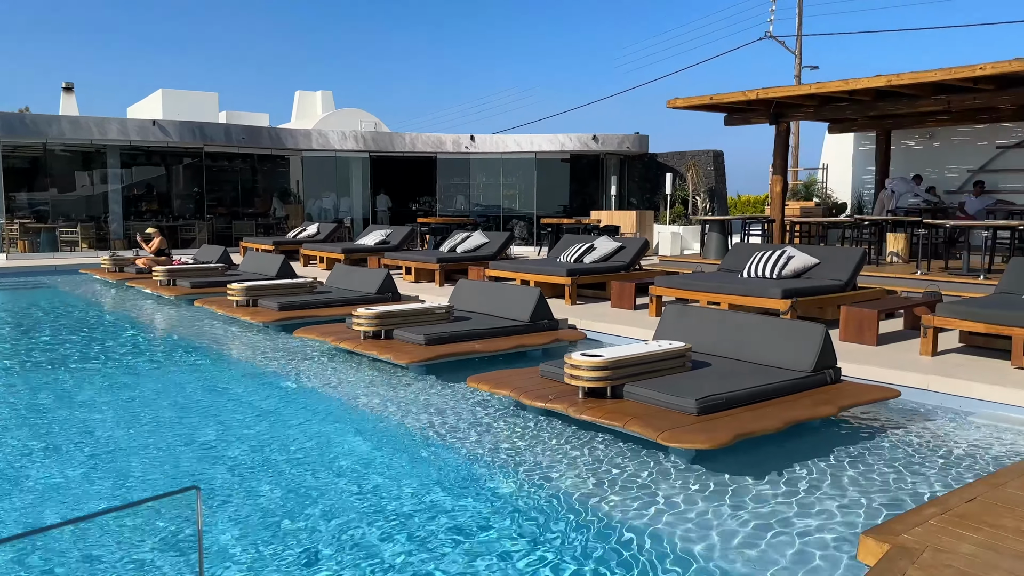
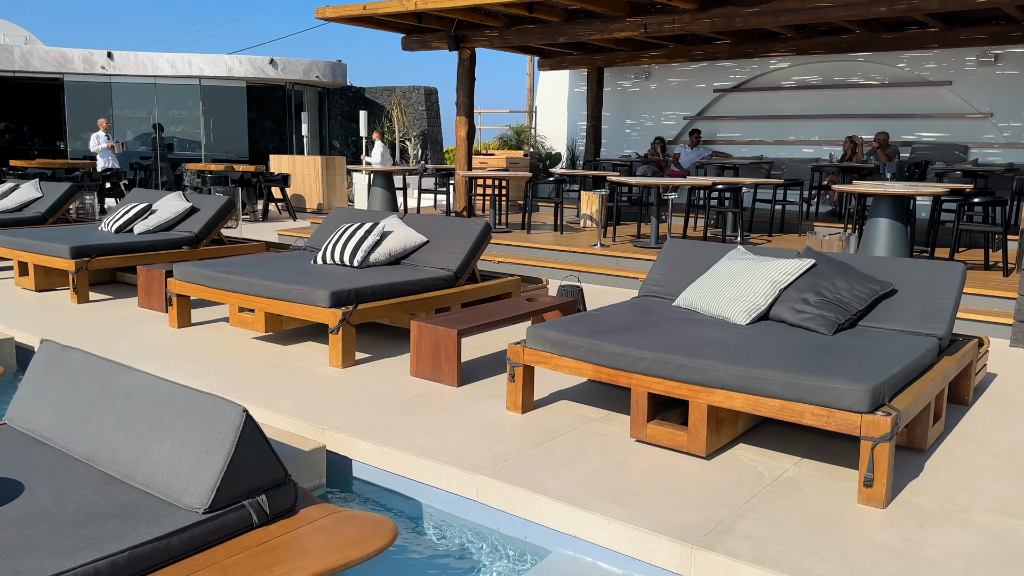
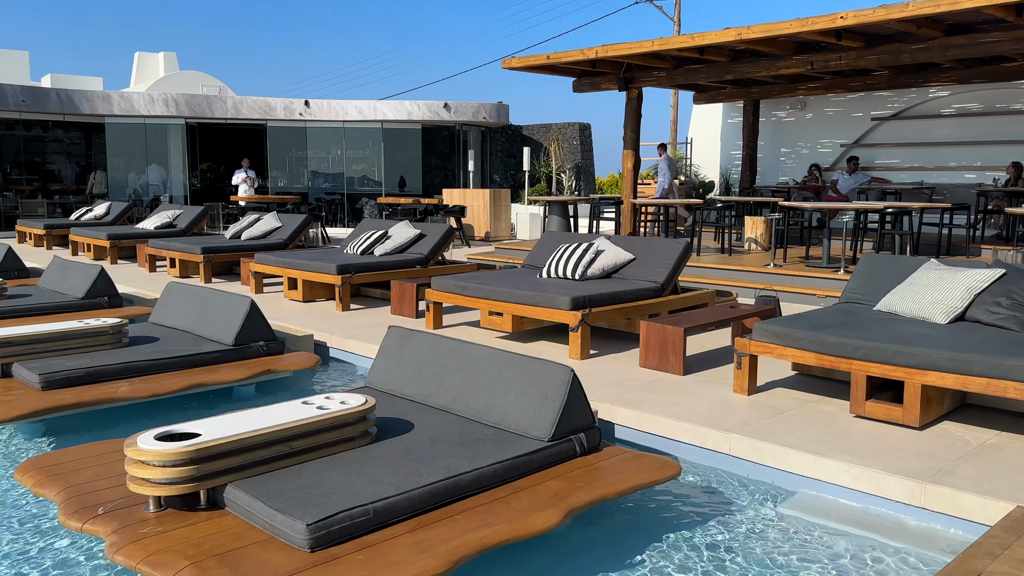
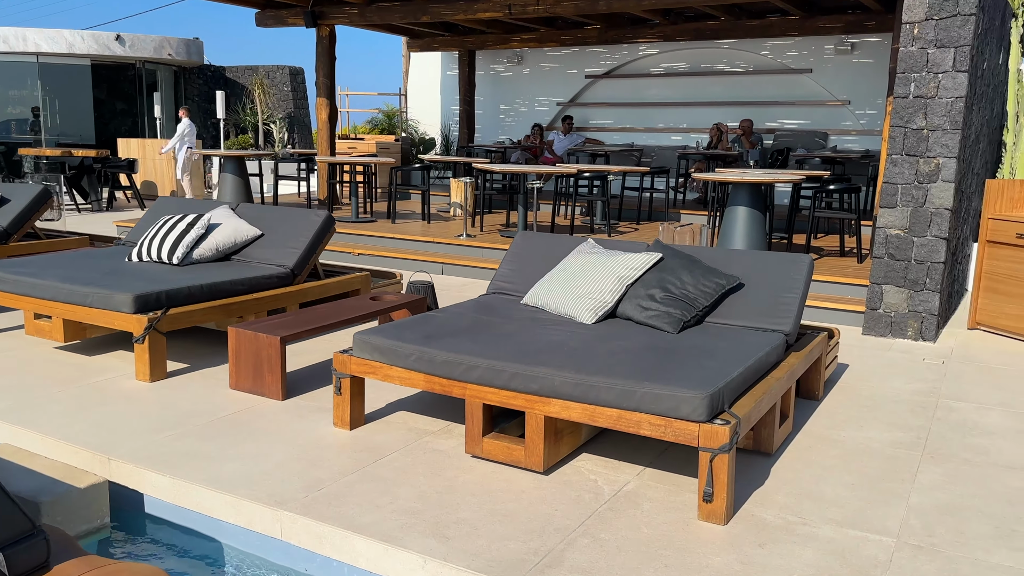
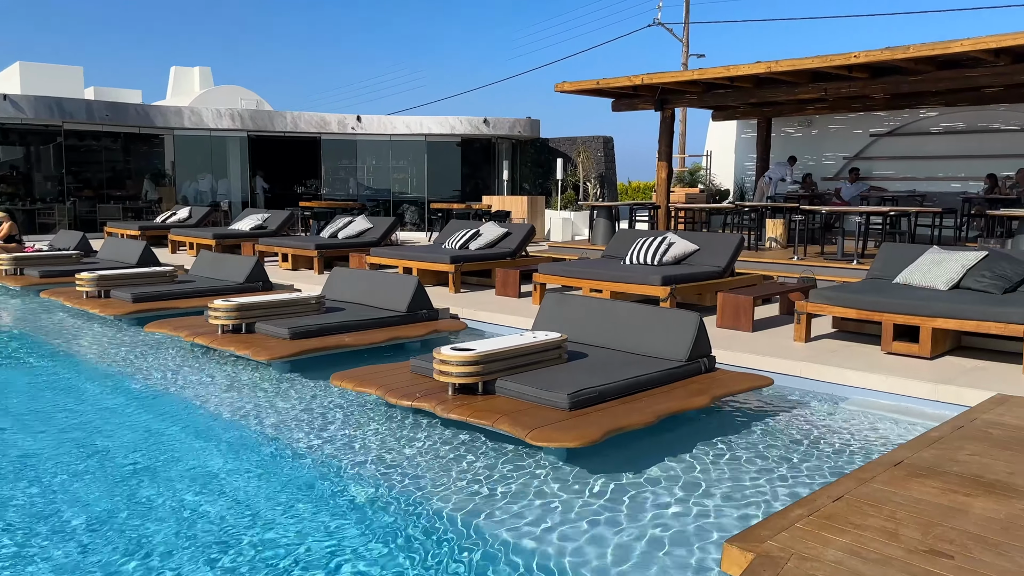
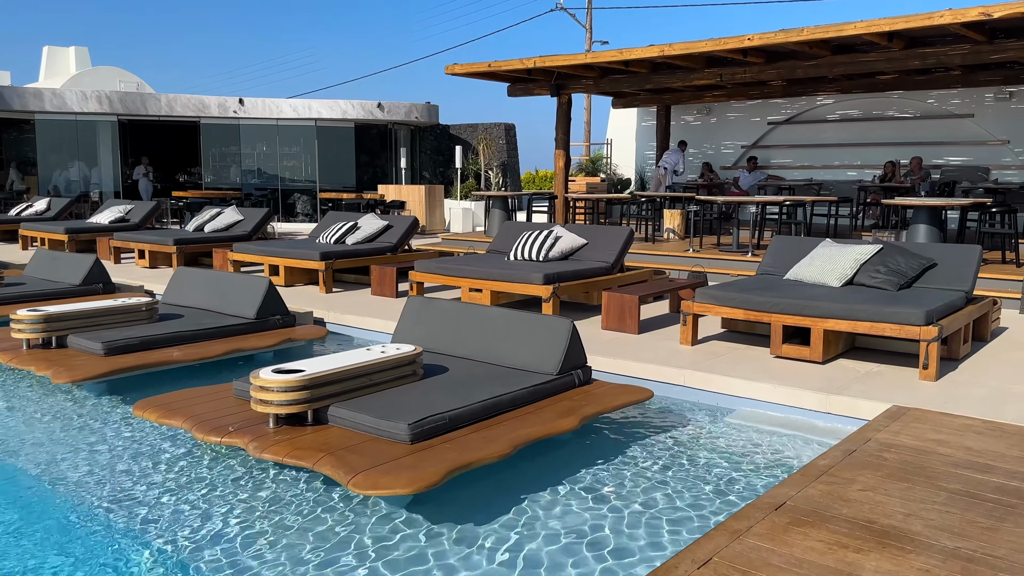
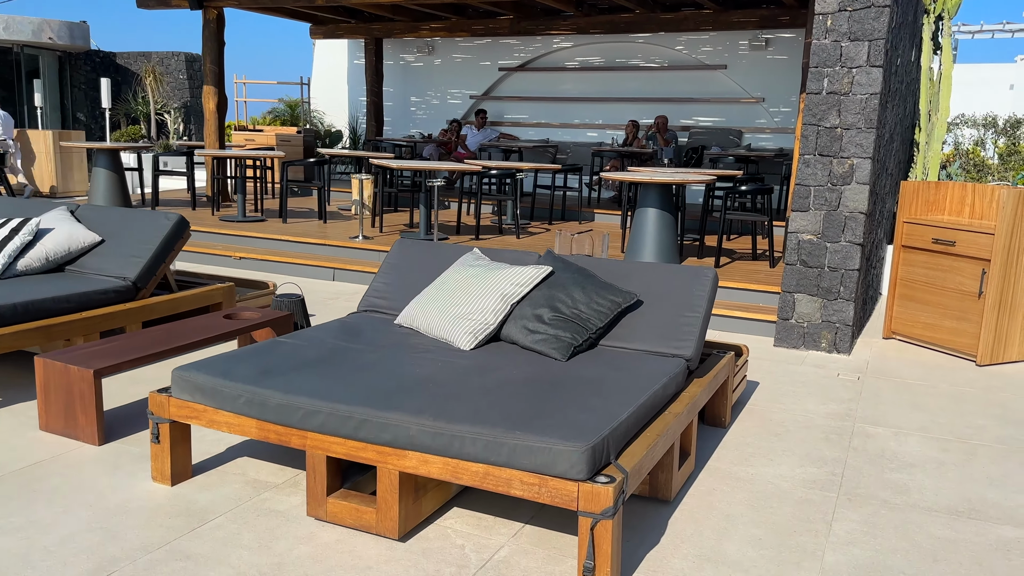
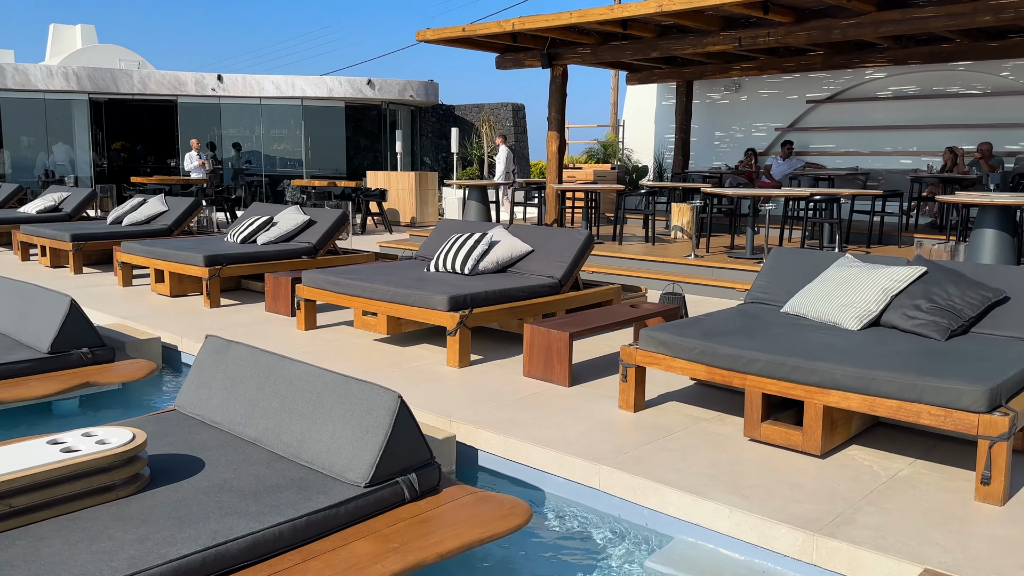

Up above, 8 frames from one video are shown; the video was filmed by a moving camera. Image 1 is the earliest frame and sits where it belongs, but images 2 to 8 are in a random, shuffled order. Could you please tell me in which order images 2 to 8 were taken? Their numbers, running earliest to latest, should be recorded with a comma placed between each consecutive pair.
5, 6, 3, 8, 2, 4, 7
